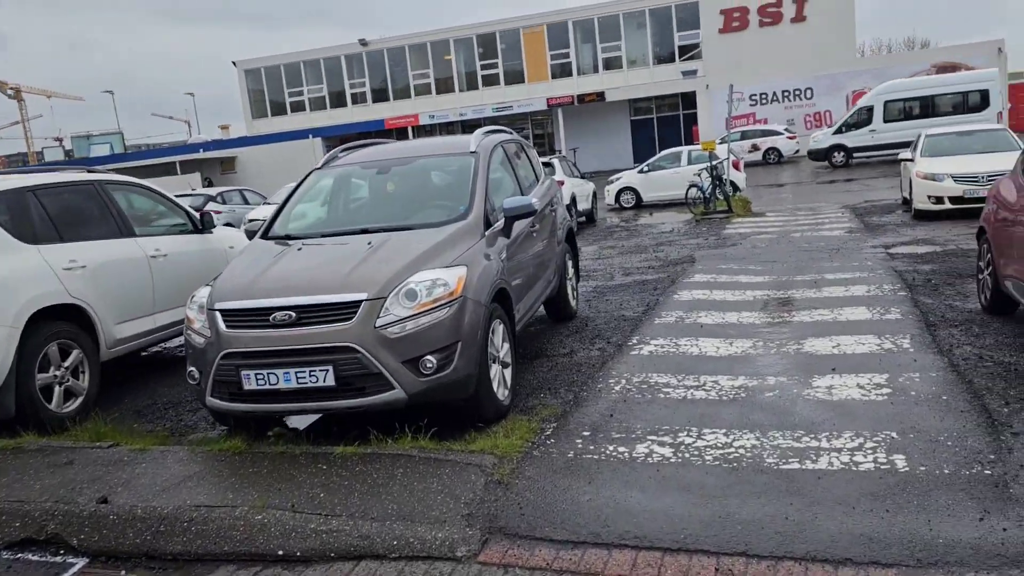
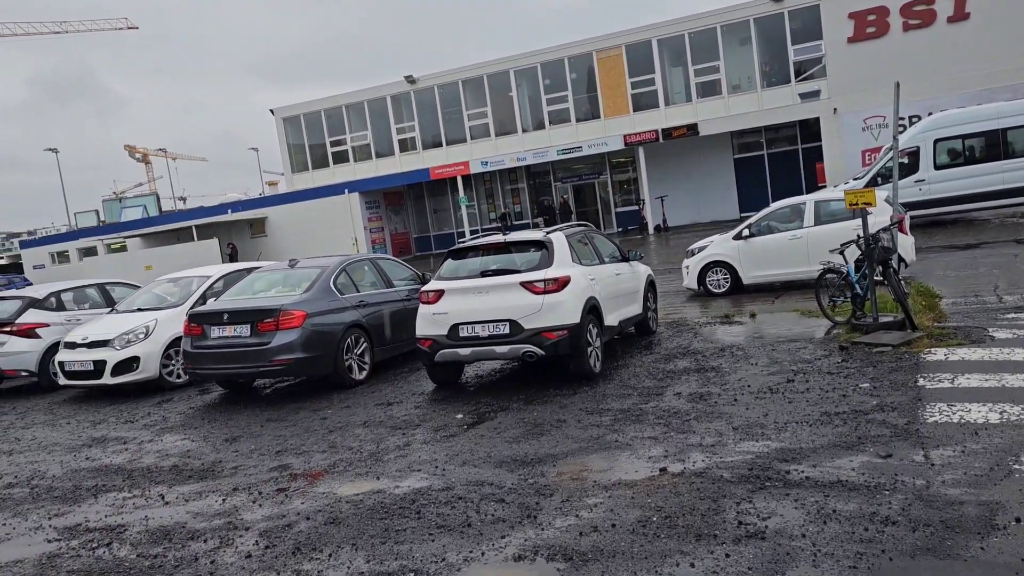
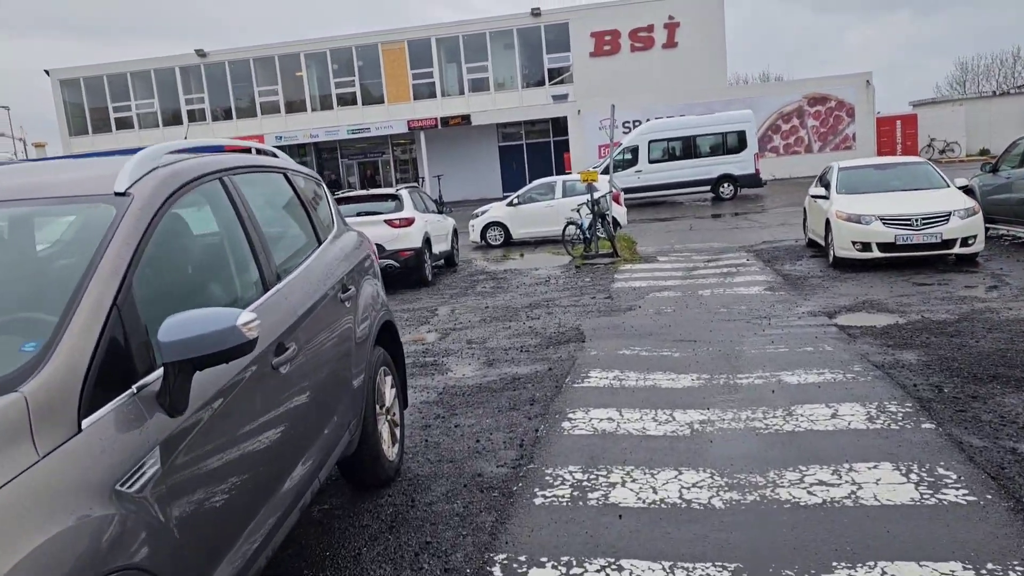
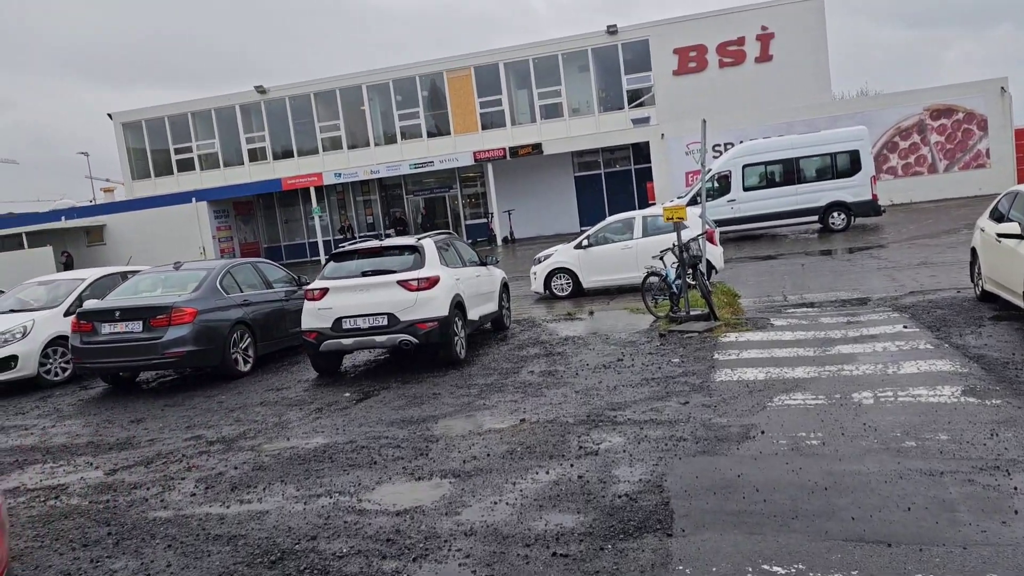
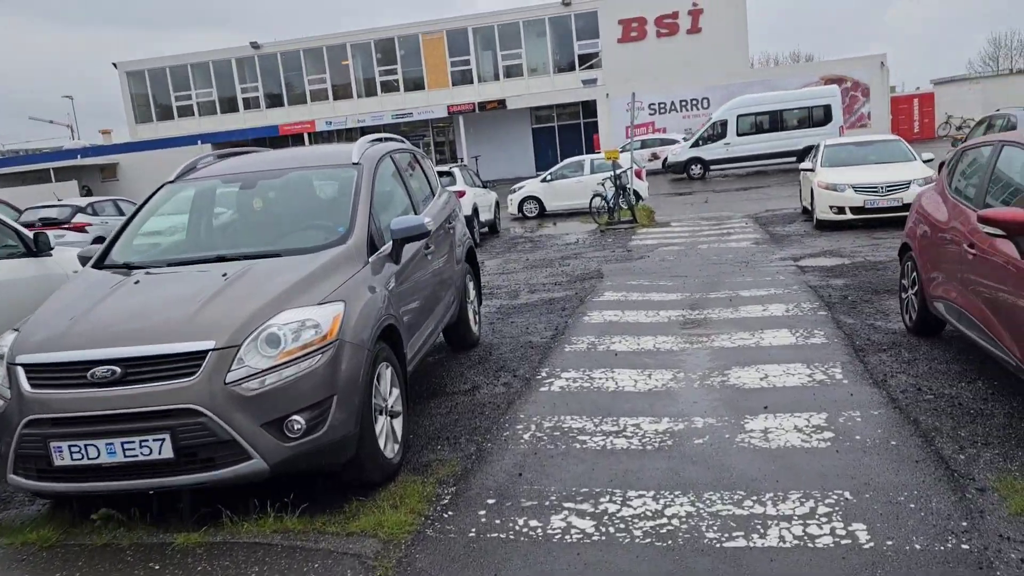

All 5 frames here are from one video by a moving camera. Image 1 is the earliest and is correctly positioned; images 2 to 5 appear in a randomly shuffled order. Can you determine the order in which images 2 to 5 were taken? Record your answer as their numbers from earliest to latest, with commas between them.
5, 3, 4, 2
